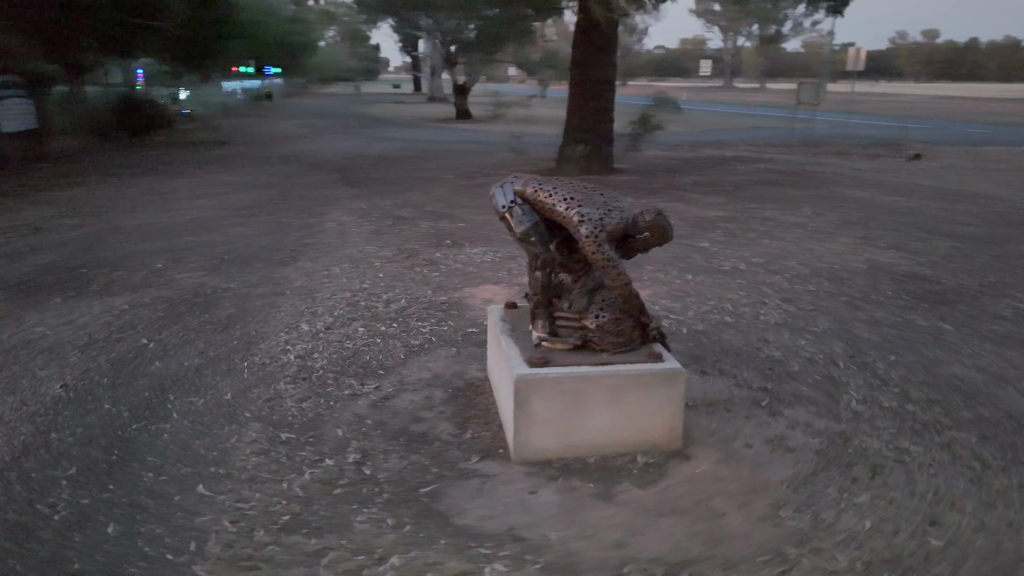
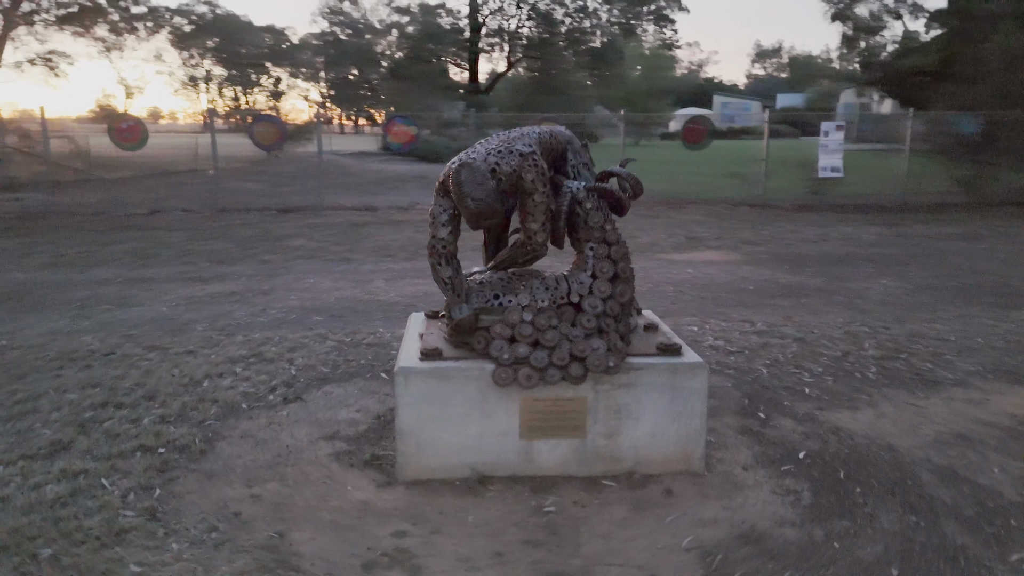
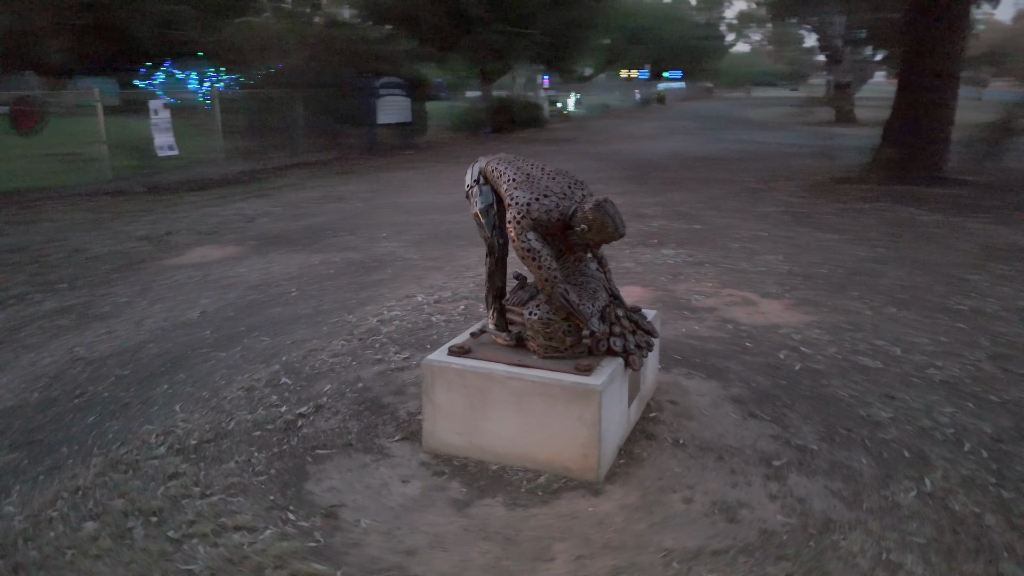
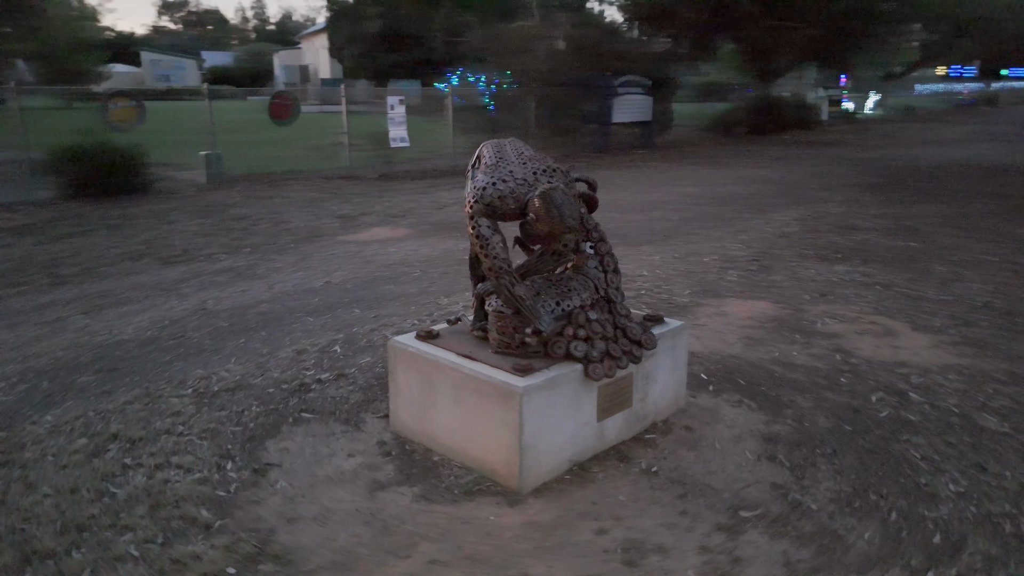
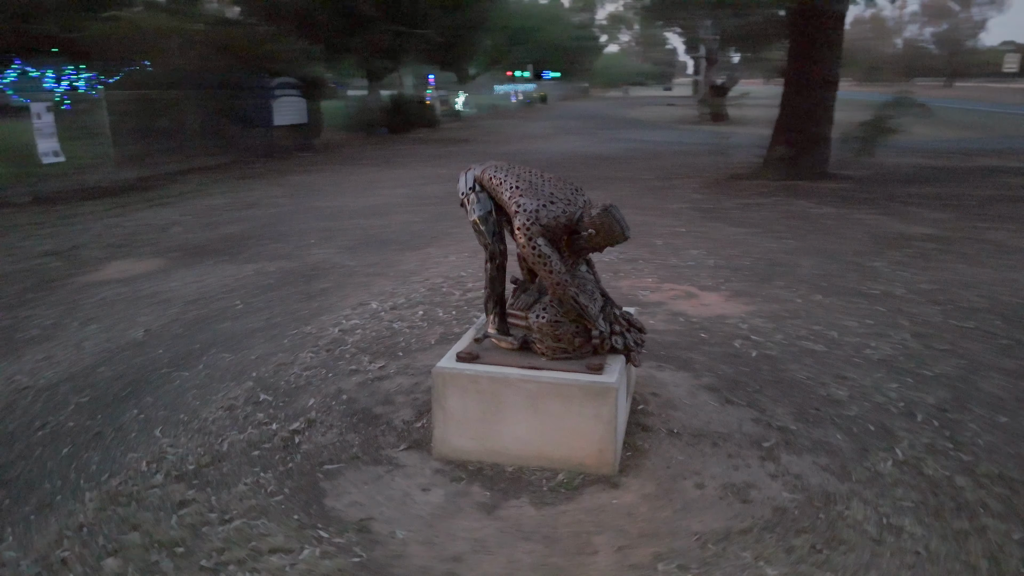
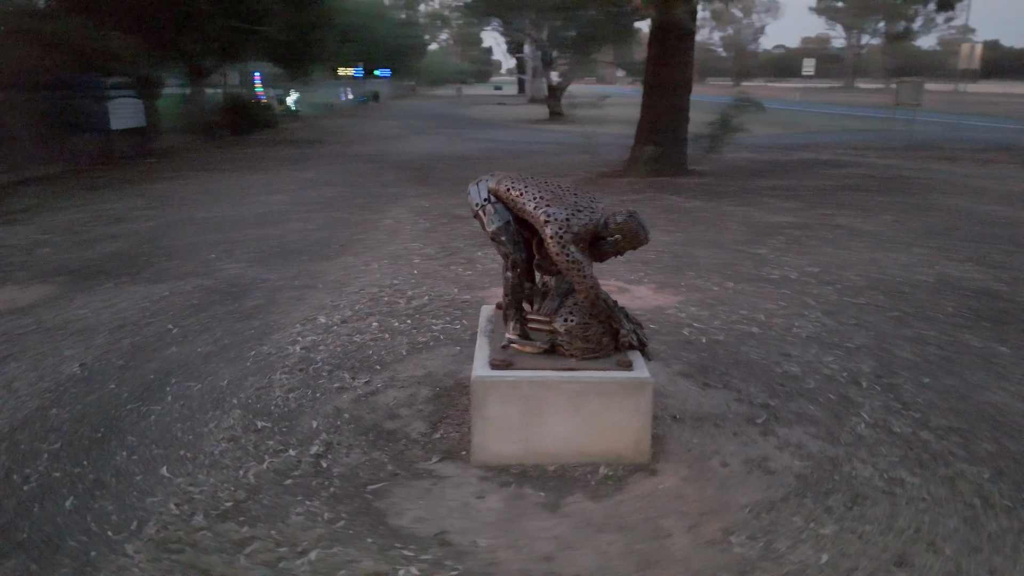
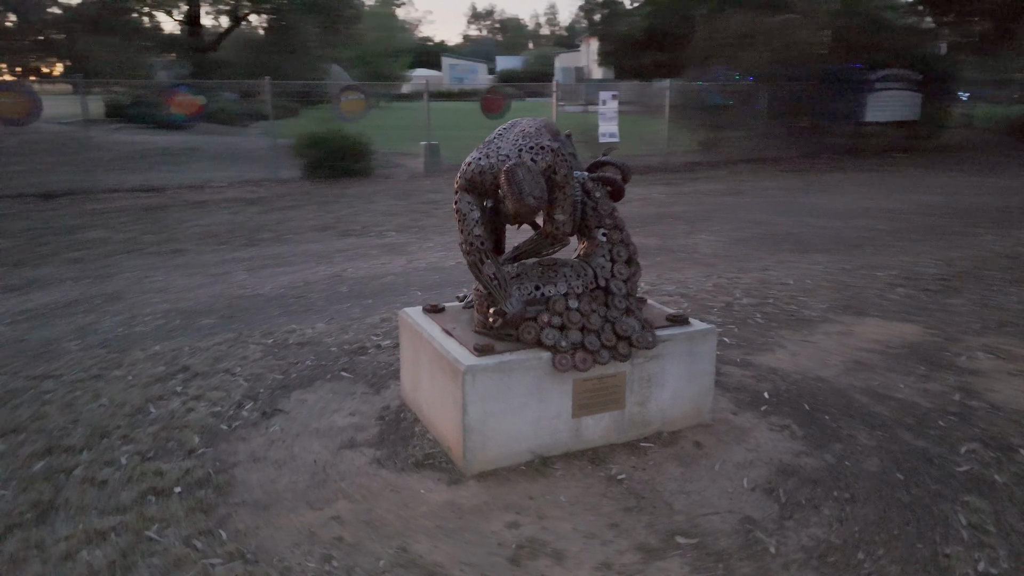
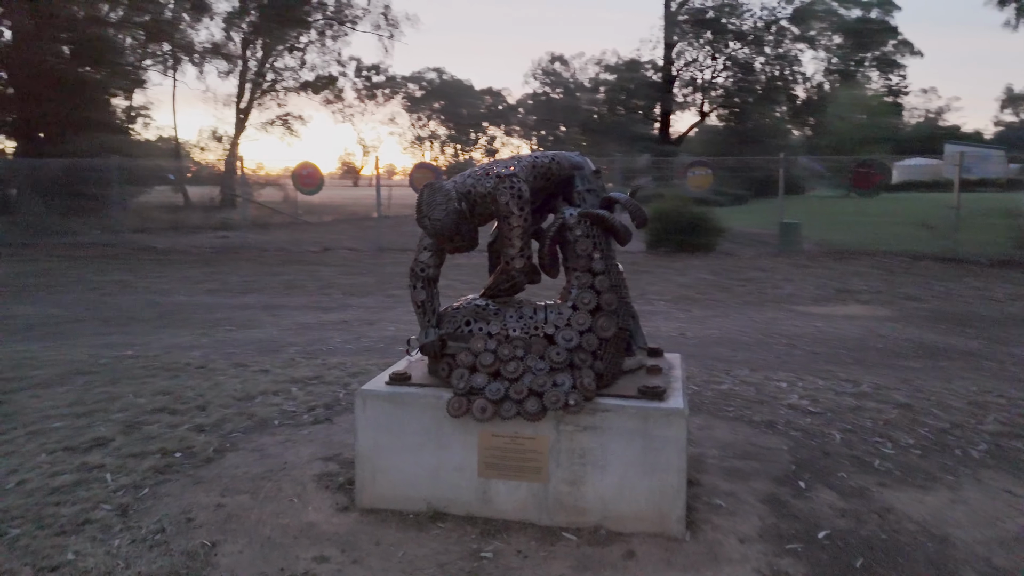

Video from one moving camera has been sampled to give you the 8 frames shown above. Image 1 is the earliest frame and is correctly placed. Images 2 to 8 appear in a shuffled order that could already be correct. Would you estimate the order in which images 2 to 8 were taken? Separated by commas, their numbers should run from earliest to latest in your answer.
6, 5, 3, 4, 7, 2, 8
